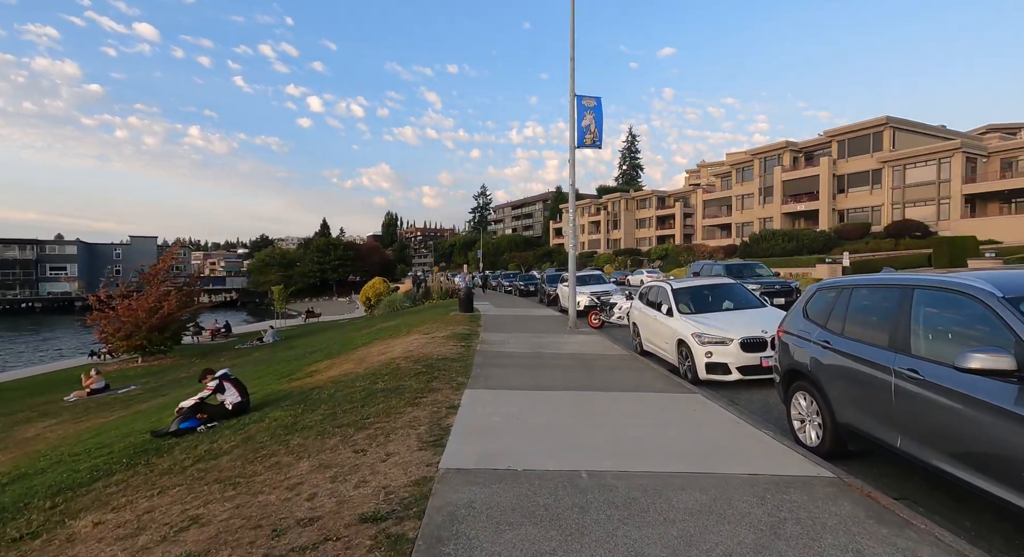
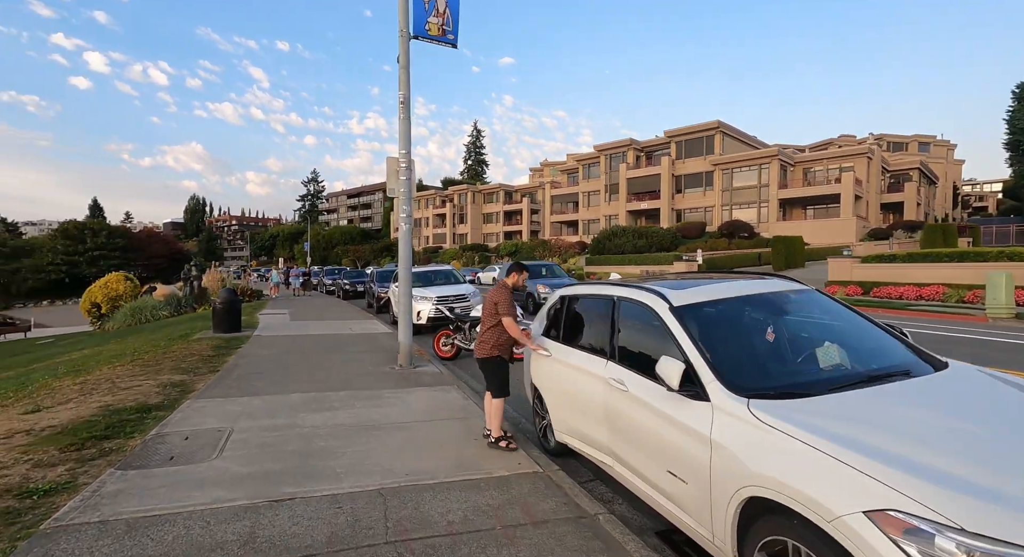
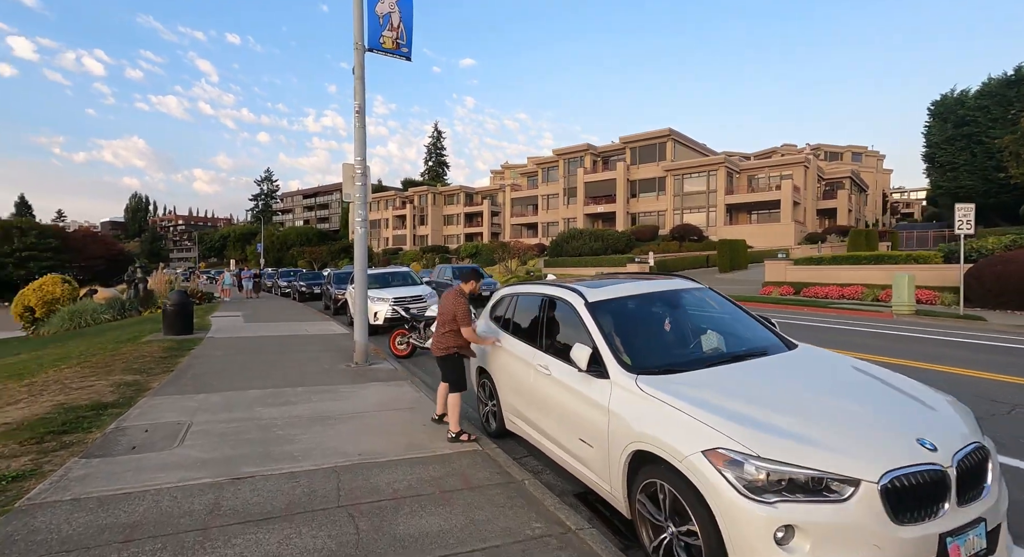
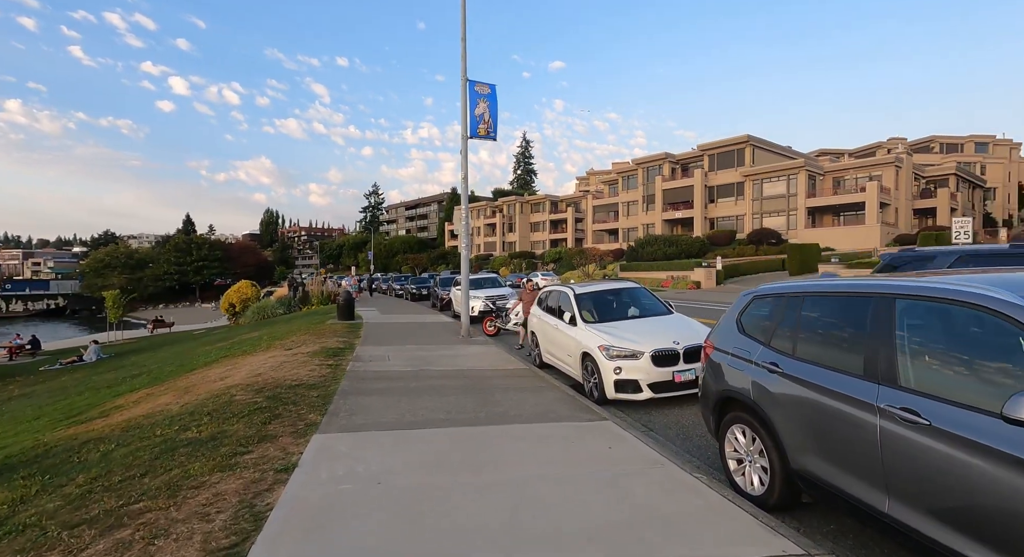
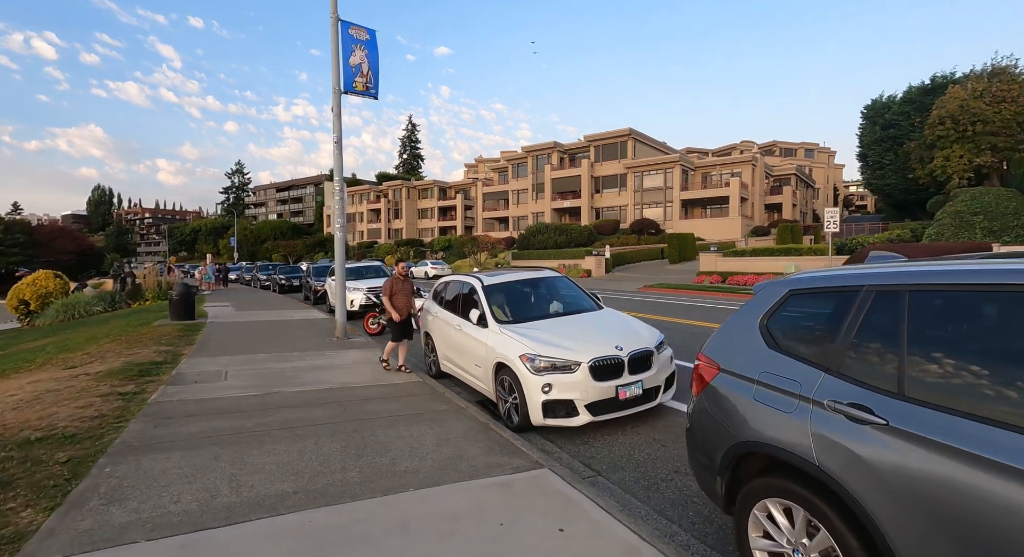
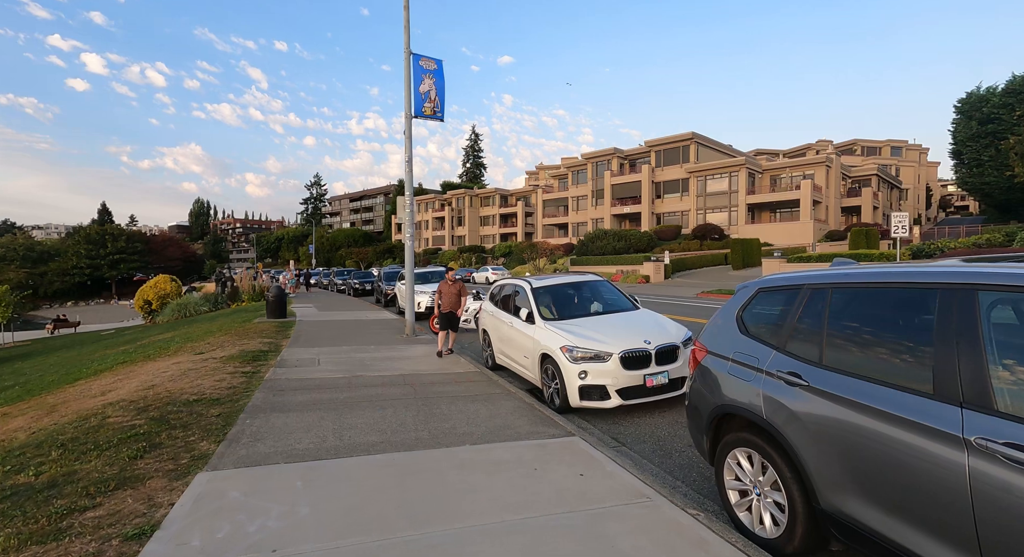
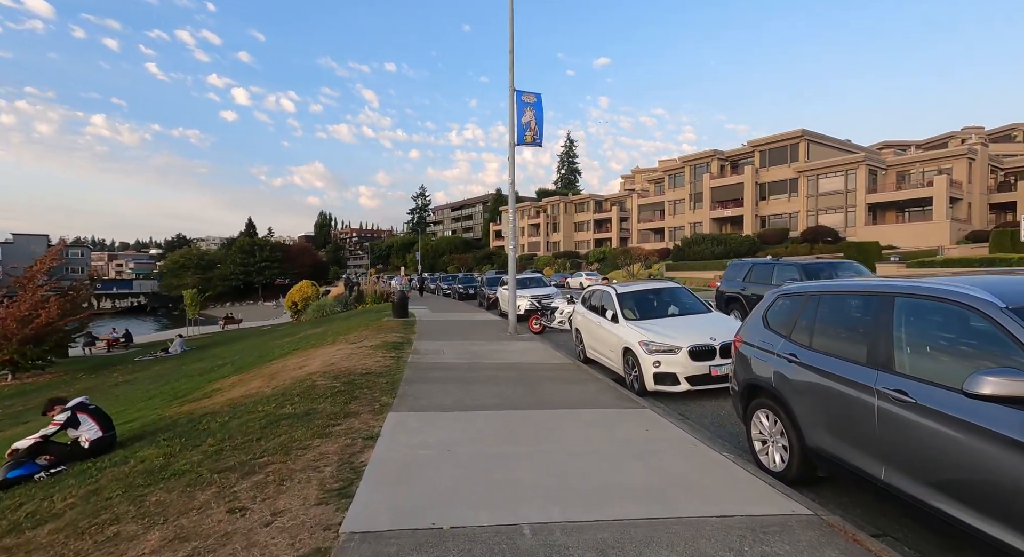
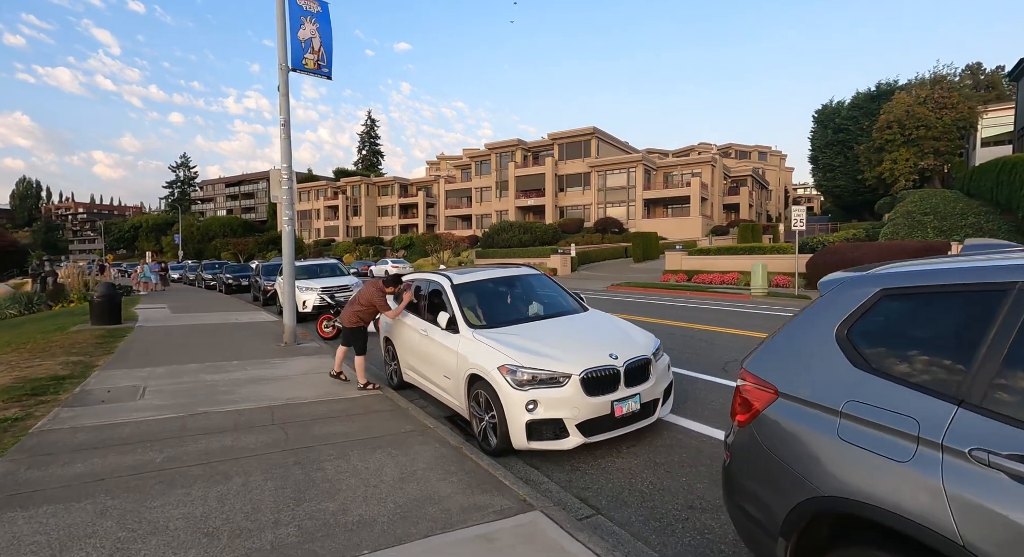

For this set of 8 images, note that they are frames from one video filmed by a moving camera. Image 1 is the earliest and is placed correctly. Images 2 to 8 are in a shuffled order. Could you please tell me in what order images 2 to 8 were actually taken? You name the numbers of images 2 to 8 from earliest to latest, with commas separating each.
7, 4, 6, 5, 8, 3, 2
